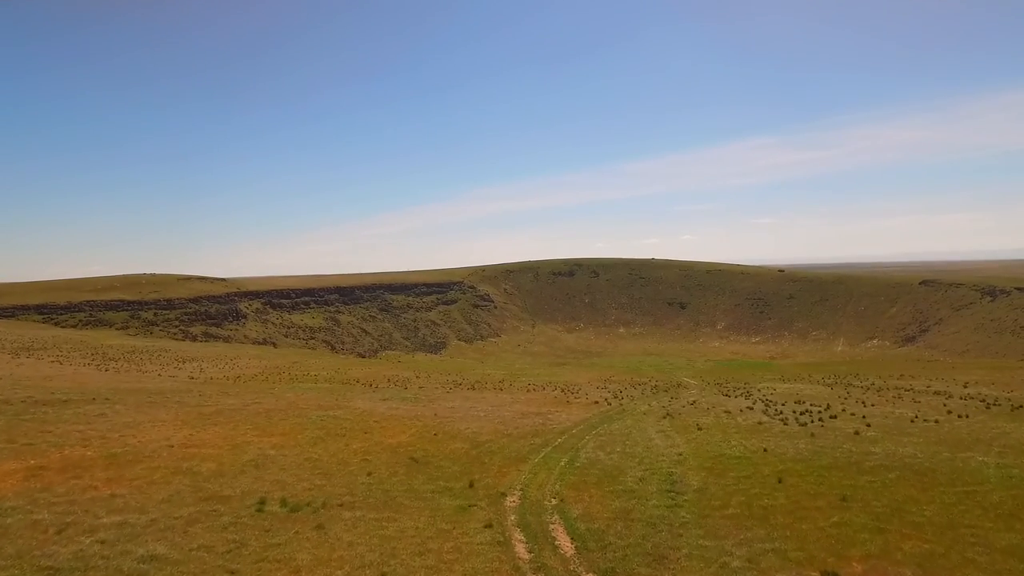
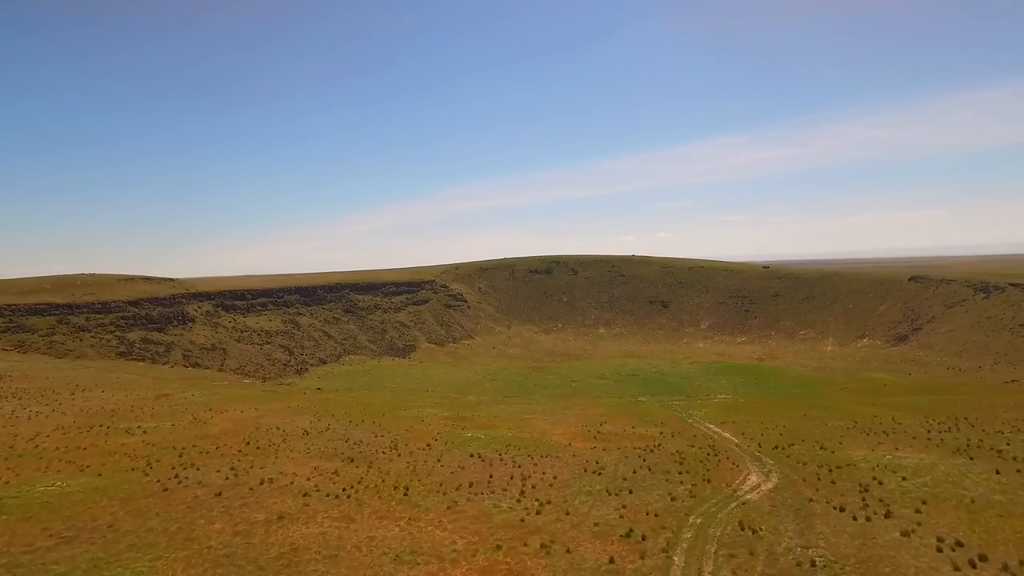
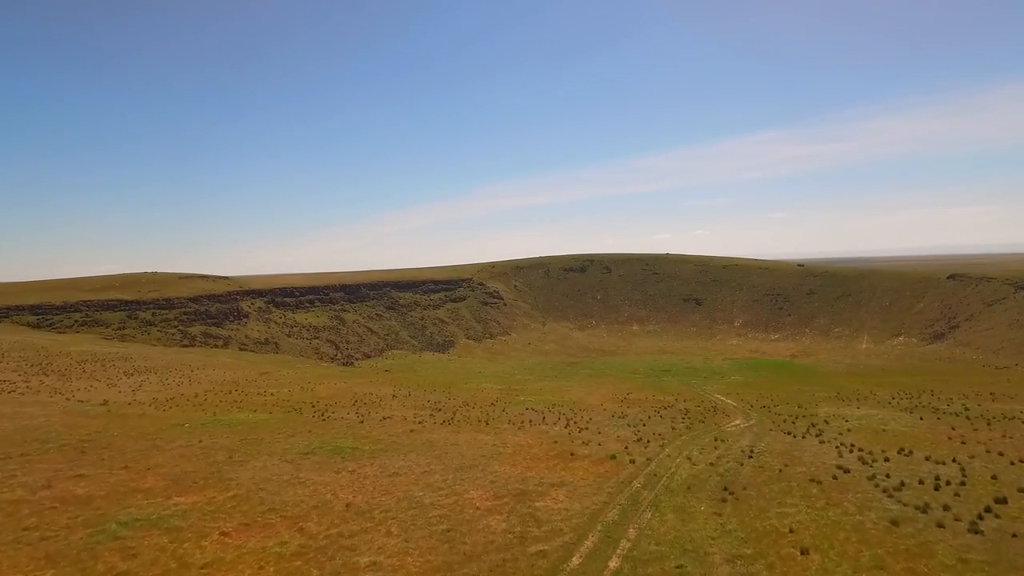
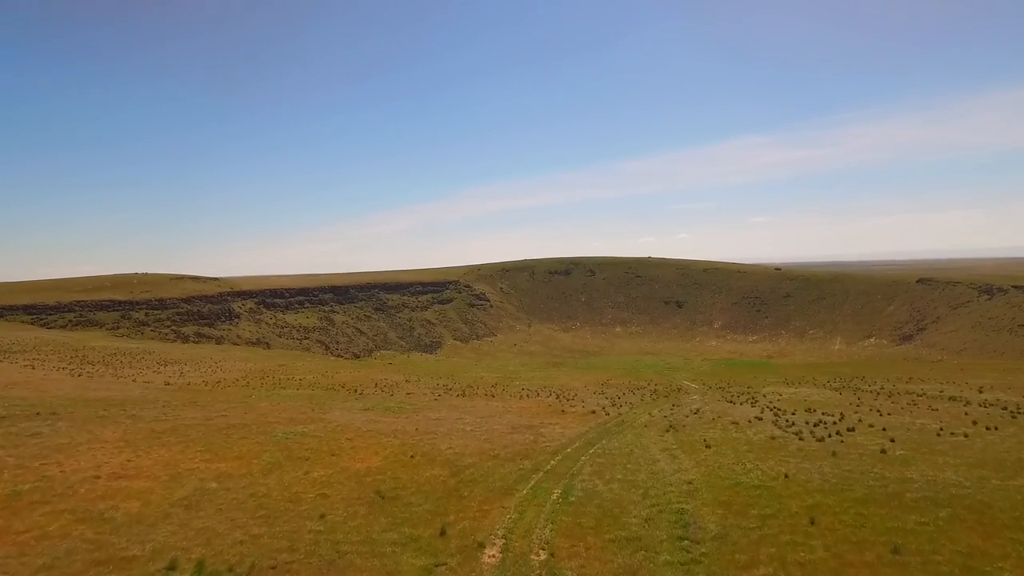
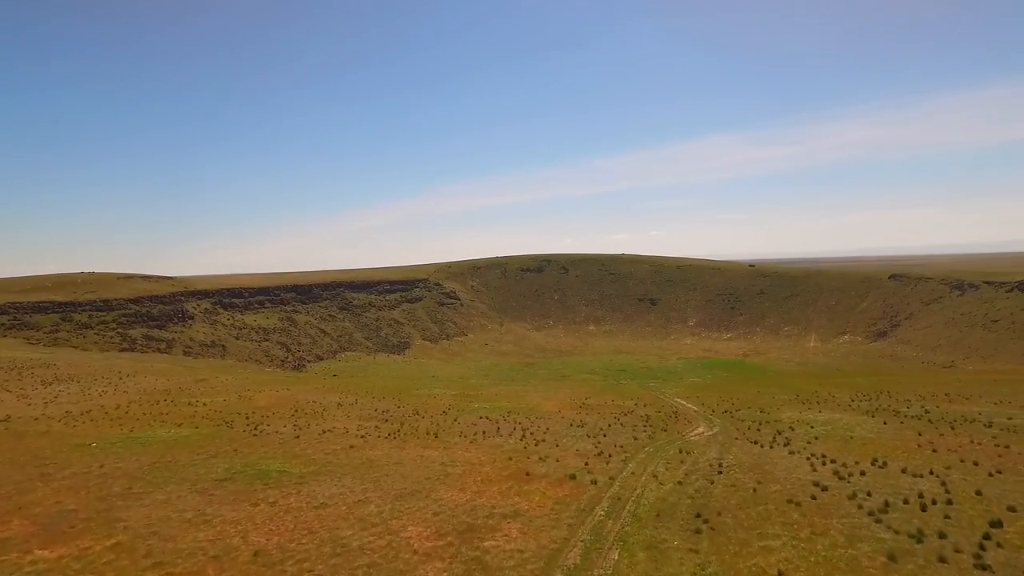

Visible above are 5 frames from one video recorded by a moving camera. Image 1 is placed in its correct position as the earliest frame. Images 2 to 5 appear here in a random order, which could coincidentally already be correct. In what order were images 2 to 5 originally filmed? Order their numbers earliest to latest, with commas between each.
4, 3, 5, 2
